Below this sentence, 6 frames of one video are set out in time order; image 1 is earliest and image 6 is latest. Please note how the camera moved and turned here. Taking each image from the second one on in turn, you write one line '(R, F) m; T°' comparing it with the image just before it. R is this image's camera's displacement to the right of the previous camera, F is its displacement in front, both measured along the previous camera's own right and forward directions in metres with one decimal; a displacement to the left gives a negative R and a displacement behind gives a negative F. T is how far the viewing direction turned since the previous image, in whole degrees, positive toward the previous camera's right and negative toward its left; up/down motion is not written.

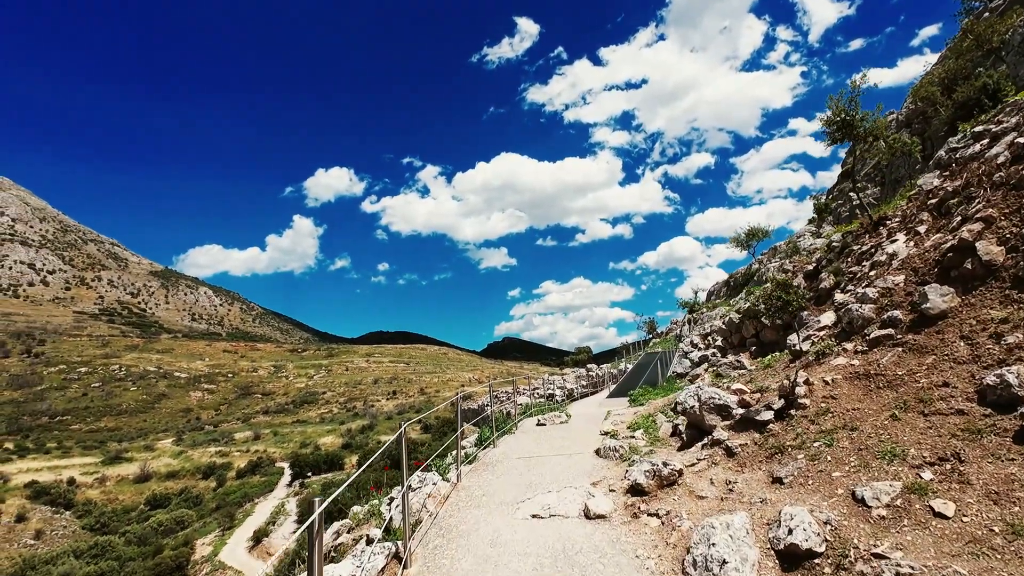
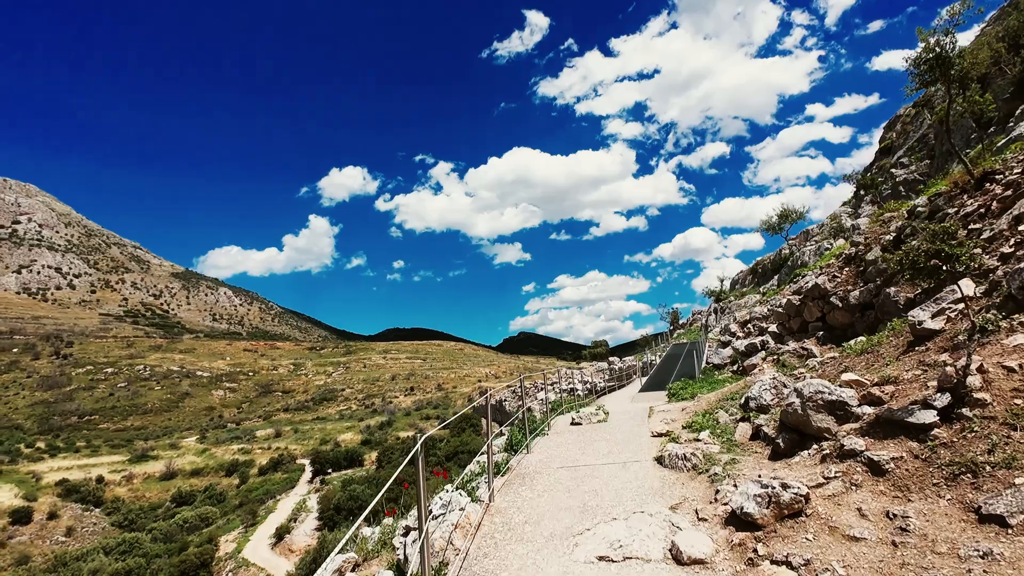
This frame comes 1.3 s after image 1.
(-0.4, +1.8) m; -2°
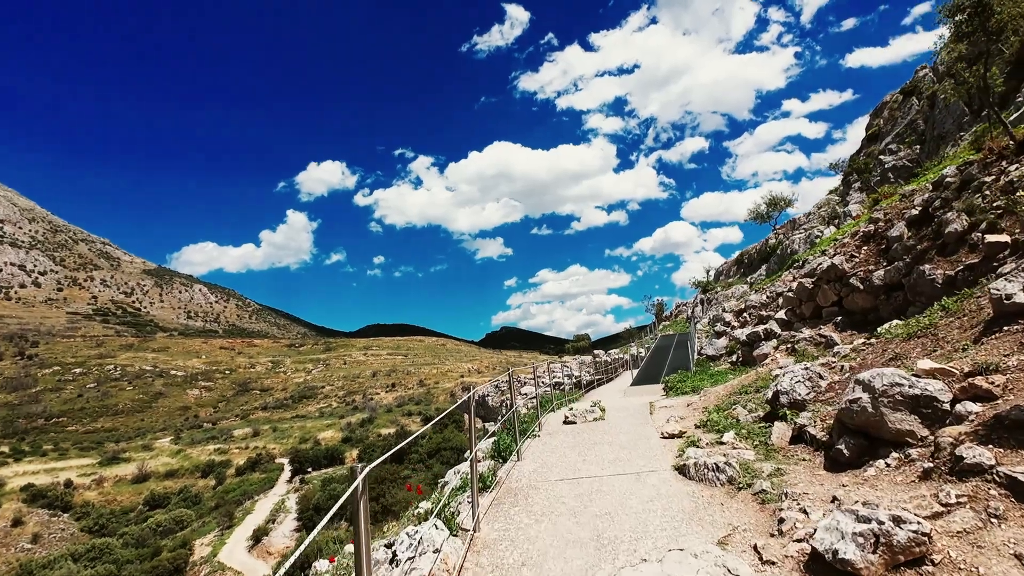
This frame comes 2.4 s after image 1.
(-0.1, +1.5) m; +2°
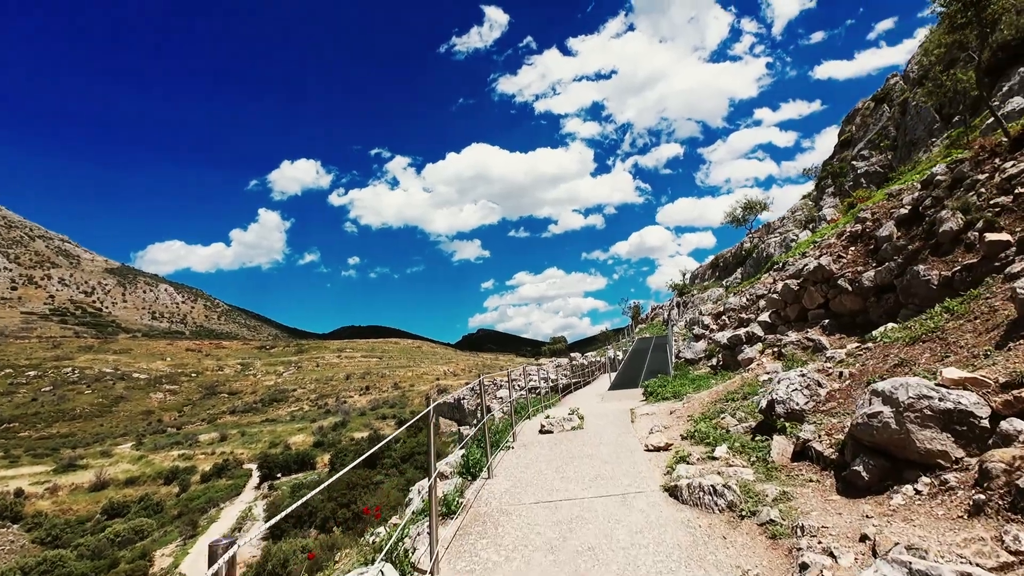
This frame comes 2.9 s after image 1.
(+0.1, +0.8) m; +3°
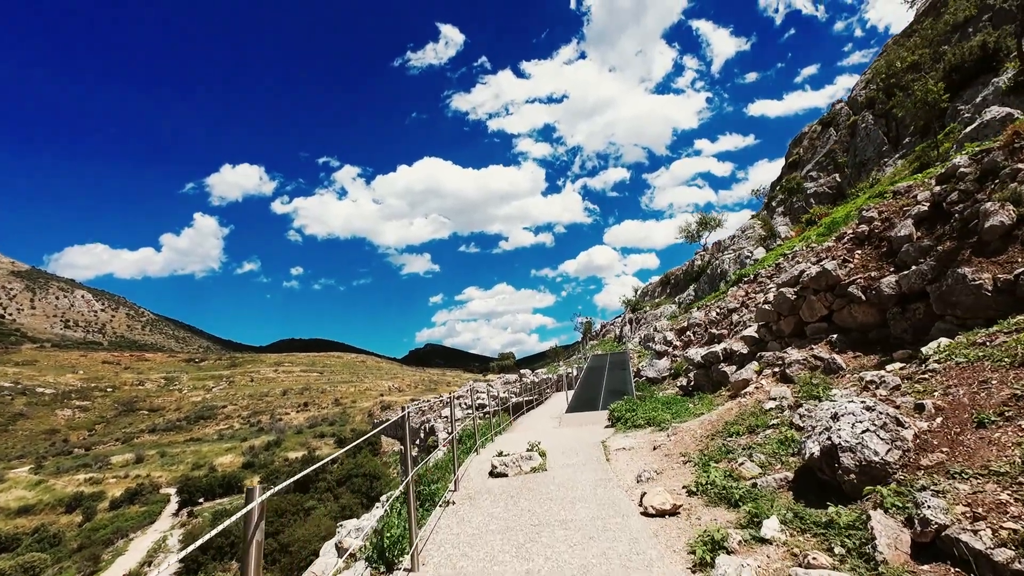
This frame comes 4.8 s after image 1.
(+0.1, +2.5) m; +6°
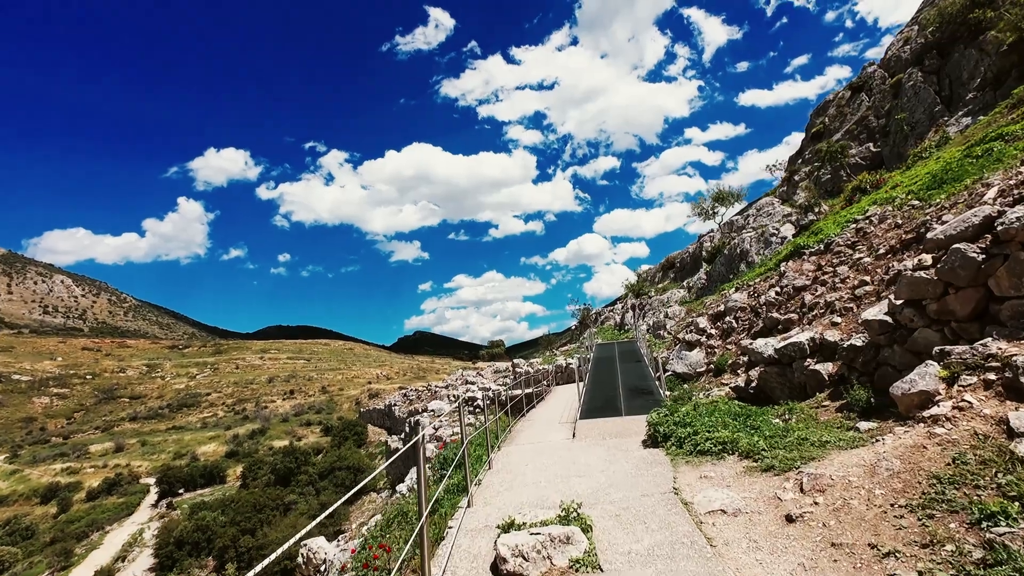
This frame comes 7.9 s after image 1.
(-0.3, +4.2) m; +1°
